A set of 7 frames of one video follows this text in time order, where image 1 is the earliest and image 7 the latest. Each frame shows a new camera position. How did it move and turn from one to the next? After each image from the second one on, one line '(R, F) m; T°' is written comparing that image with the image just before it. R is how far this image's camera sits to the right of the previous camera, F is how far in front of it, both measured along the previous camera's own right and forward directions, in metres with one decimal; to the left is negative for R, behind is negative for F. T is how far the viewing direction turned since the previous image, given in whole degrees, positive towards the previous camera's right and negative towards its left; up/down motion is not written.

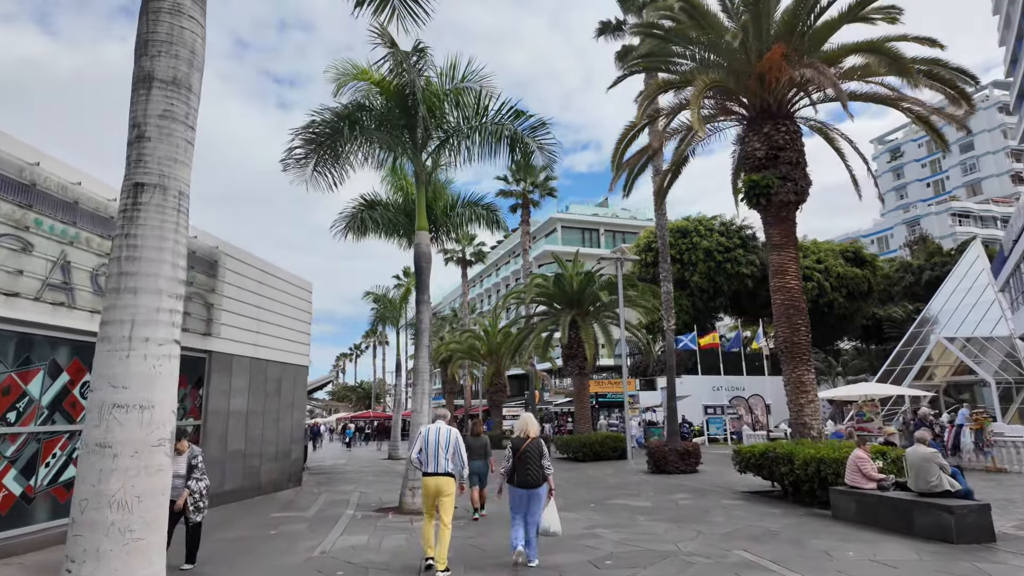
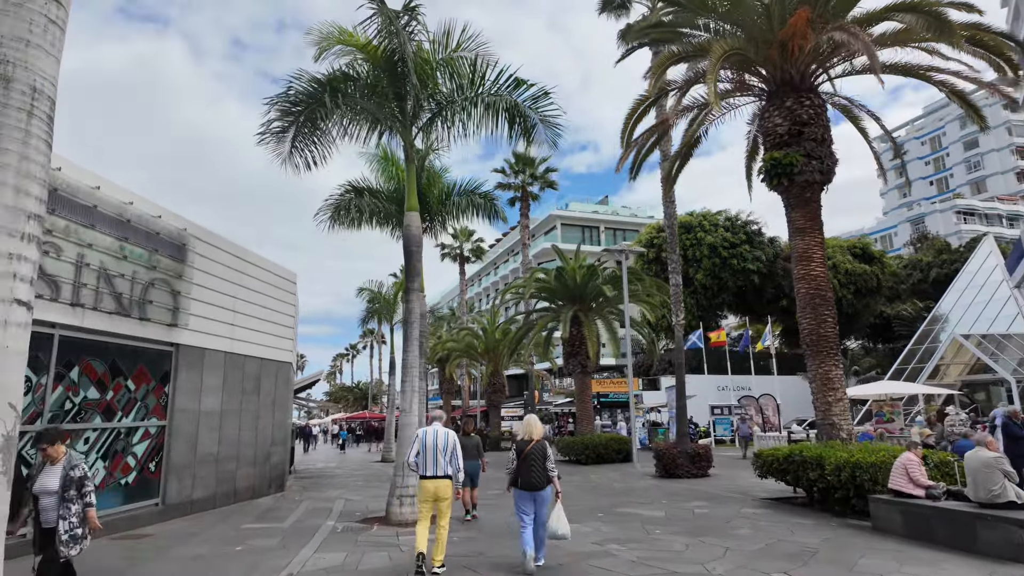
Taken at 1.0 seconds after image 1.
(0.0, +1.1) m; 0°
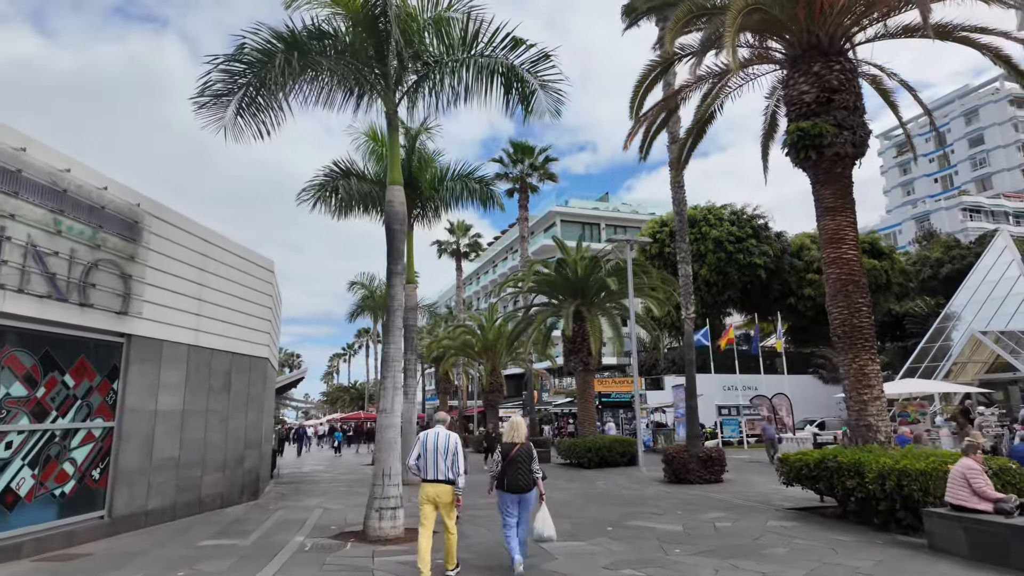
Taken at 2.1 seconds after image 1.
(0.0, +1.2) m; 0°
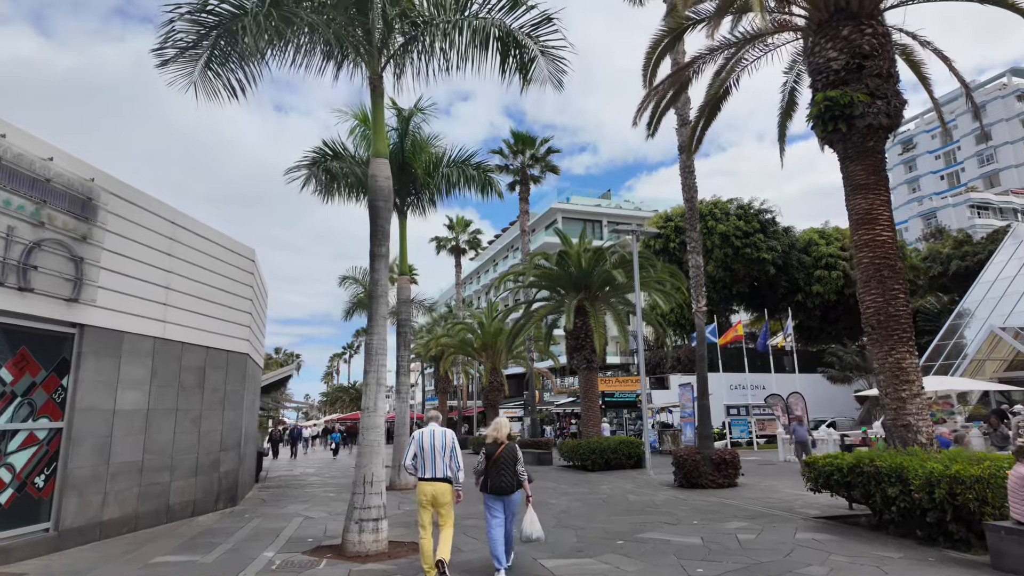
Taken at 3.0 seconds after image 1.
(0.0, +1.0) m; 0°
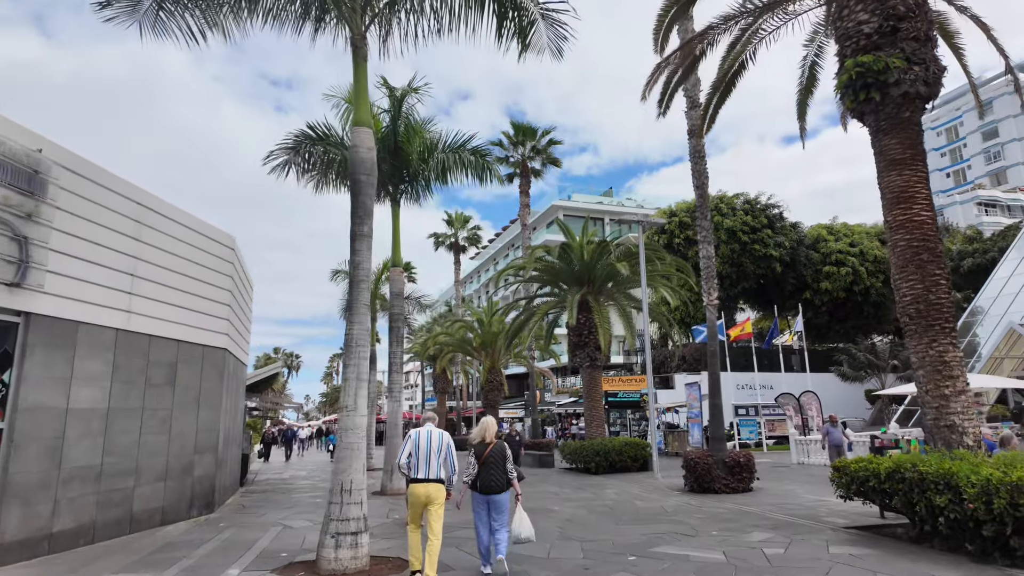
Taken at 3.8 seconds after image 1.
(0.0, +0.9) m; 0°
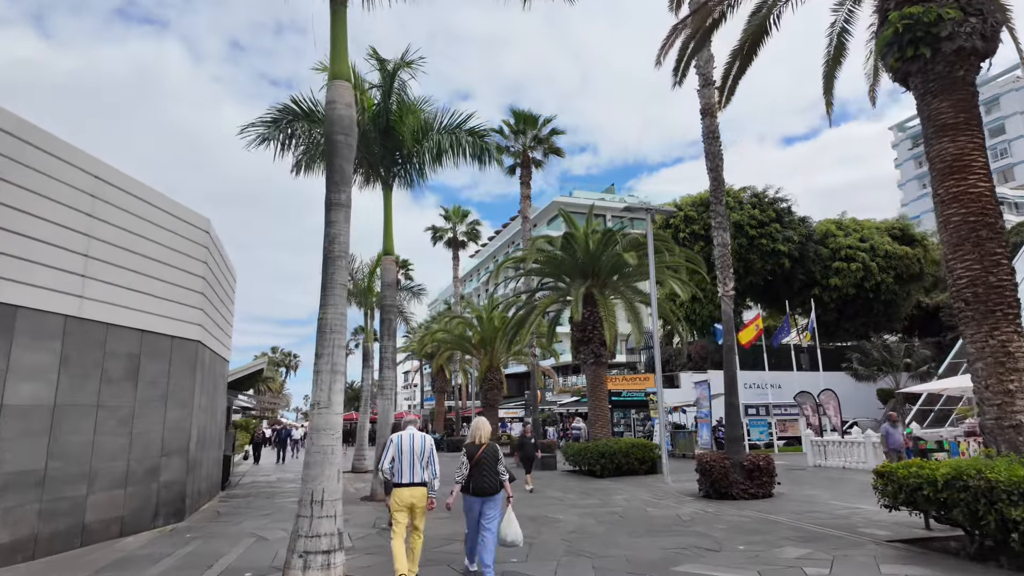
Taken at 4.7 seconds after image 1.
(0.0, +1.0) m; 0°
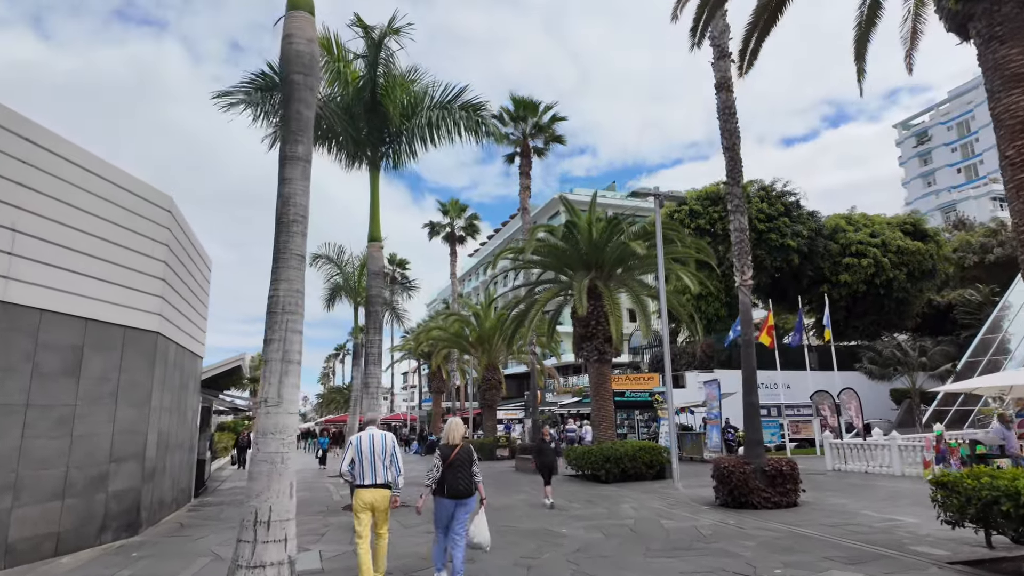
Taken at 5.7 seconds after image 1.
(0.0, +1.1) m; 0°
